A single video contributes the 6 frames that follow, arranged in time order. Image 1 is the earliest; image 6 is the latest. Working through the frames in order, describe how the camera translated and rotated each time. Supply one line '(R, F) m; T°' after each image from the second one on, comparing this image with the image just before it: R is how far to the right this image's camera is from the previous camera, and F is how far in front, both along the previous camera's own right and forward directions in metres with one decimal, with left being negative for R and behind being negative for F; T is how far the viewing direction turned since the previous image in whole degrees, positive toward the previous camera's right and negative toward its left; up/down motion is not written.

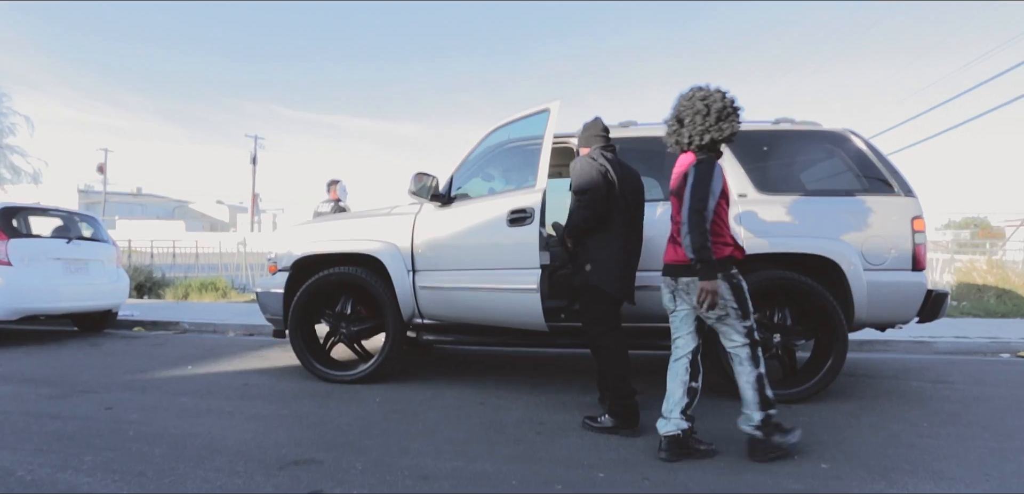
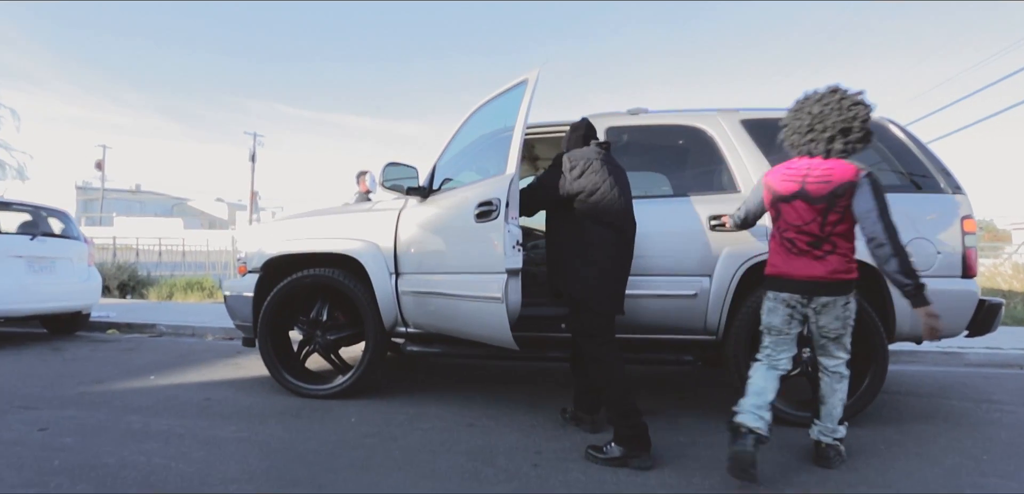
(0.0, +0.5) m; 0°
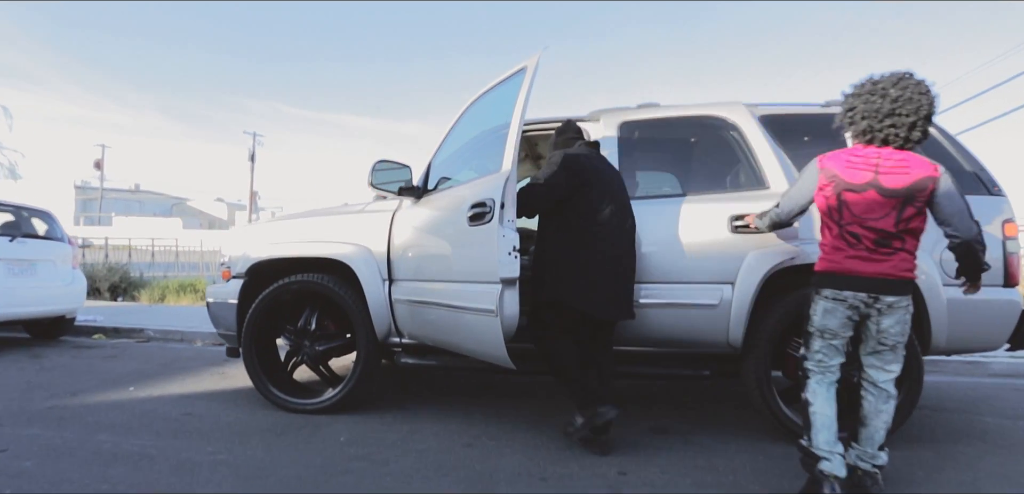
(0.0, +0.3) m; 0°
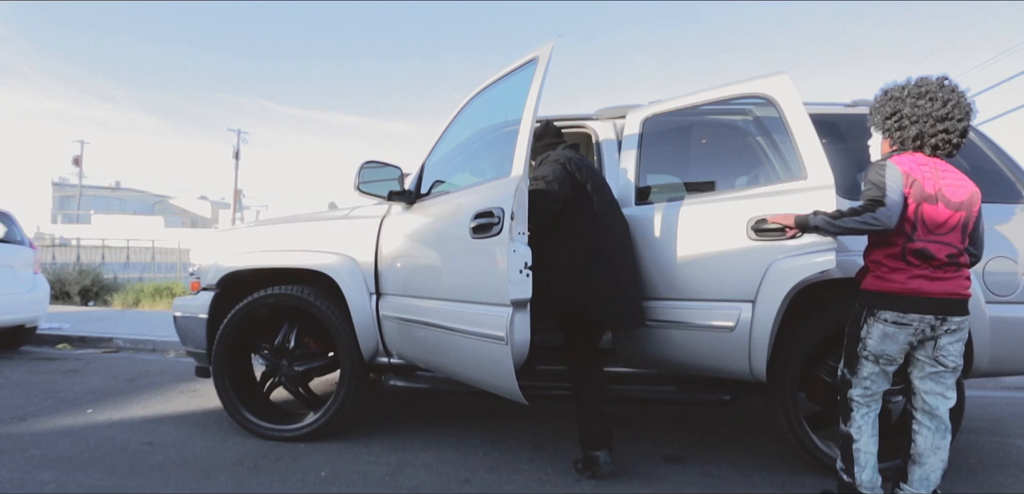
(-0.1, +0.4) m; +1°
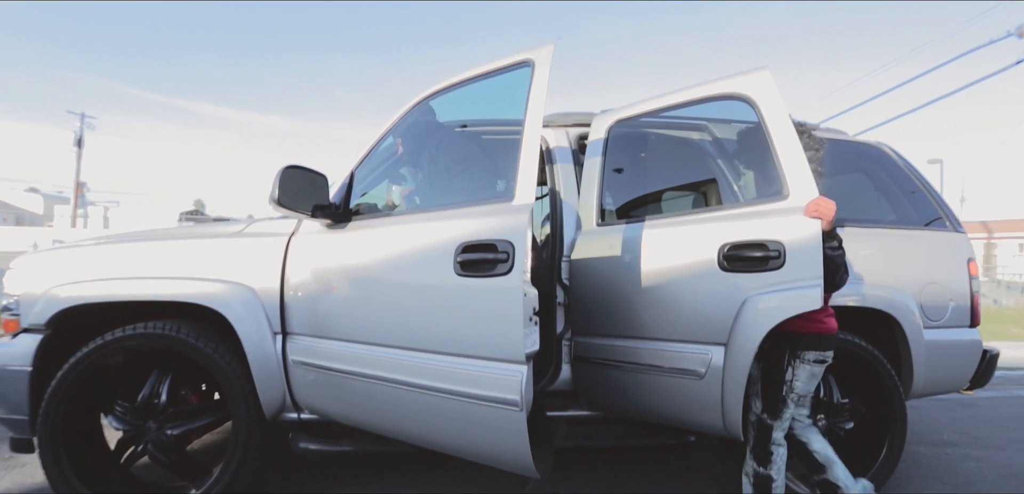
(-0.3, +0.5) m; +12°
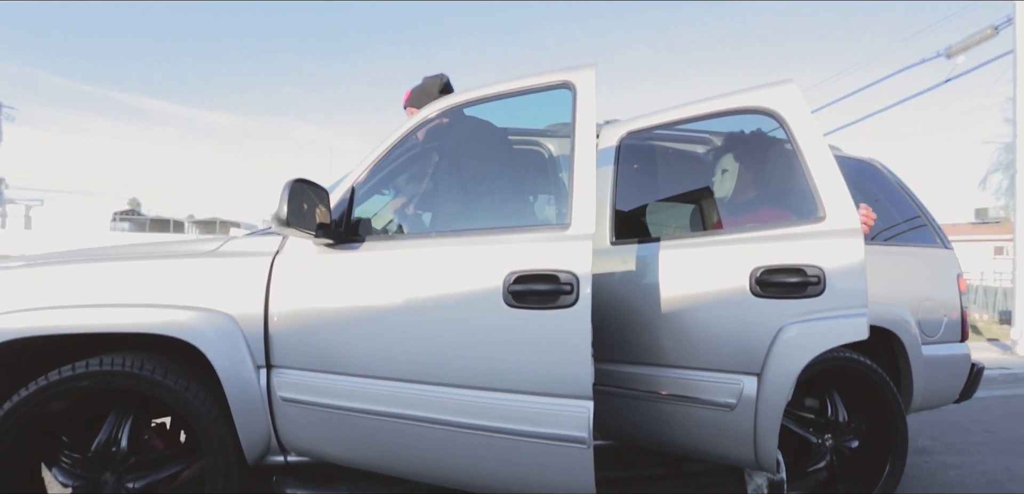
(-0.3, +0.2) m; +5°
